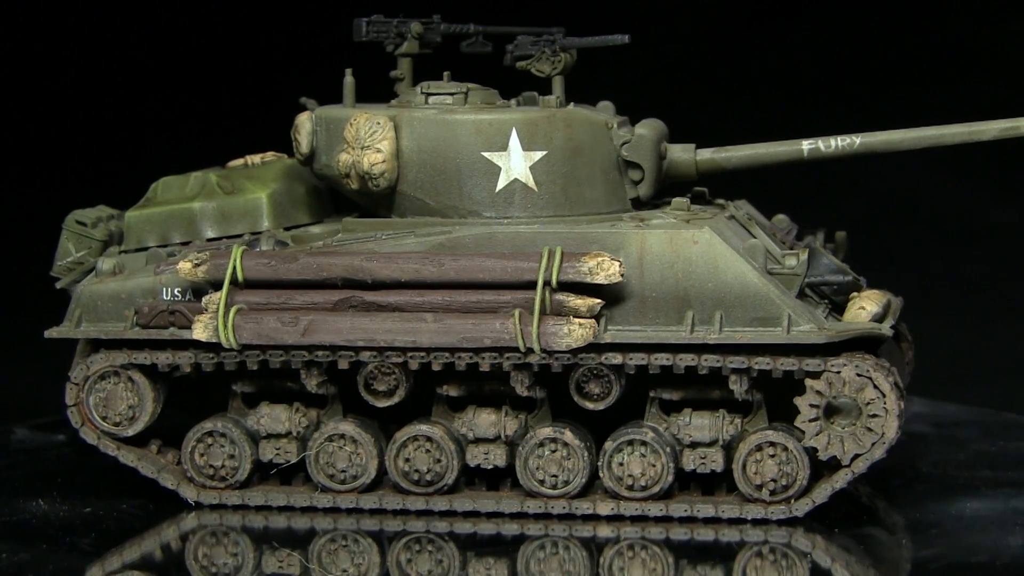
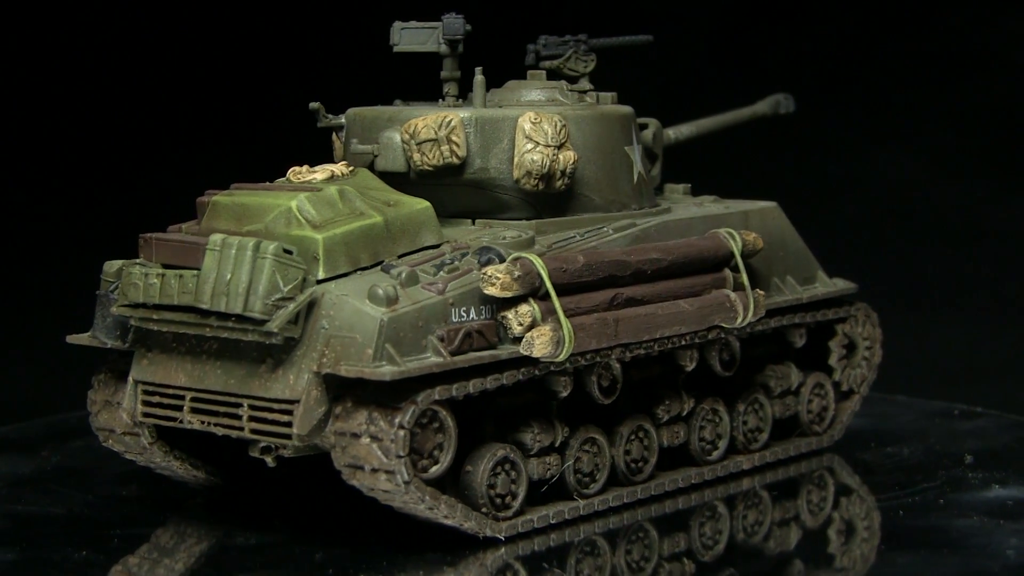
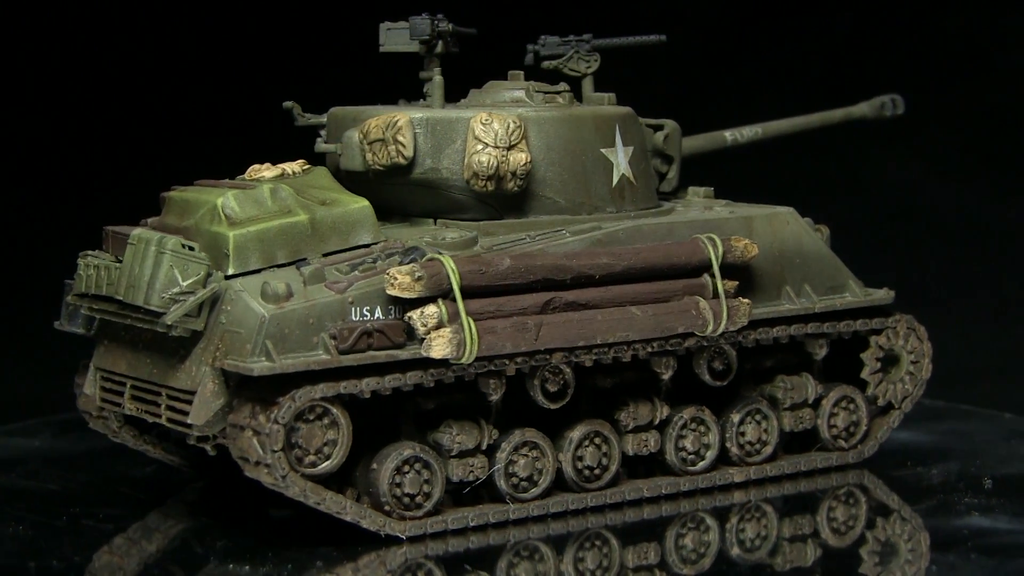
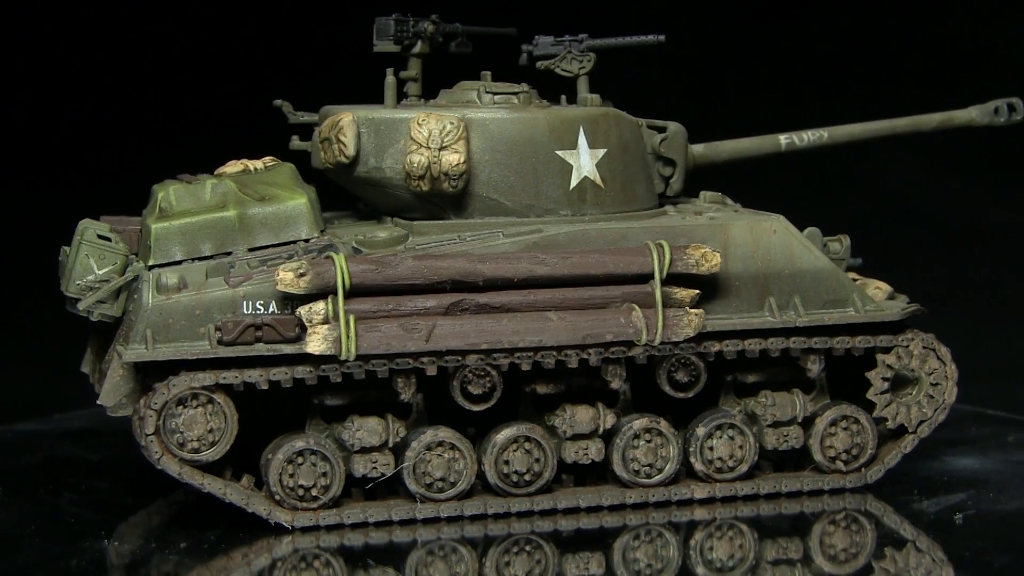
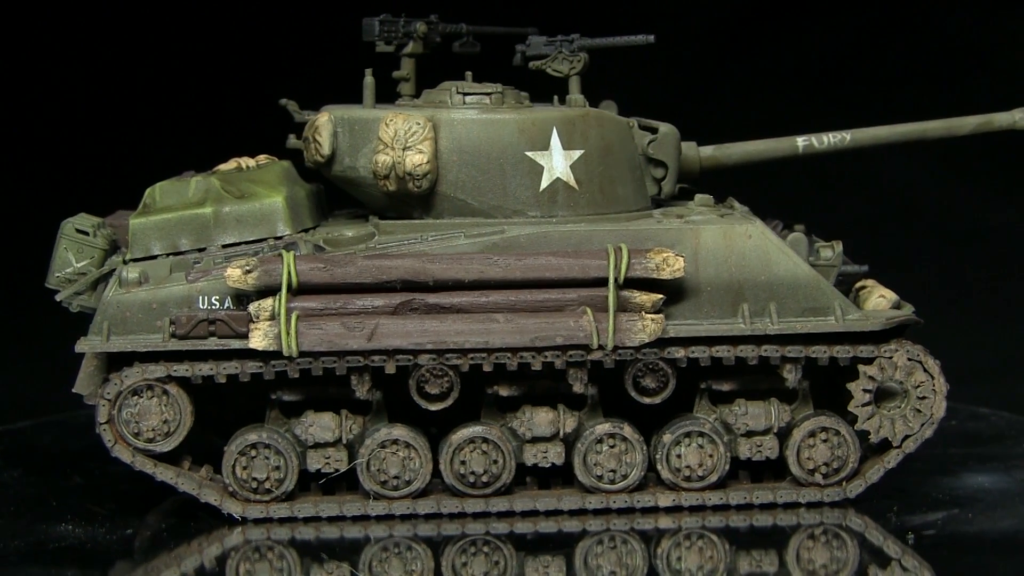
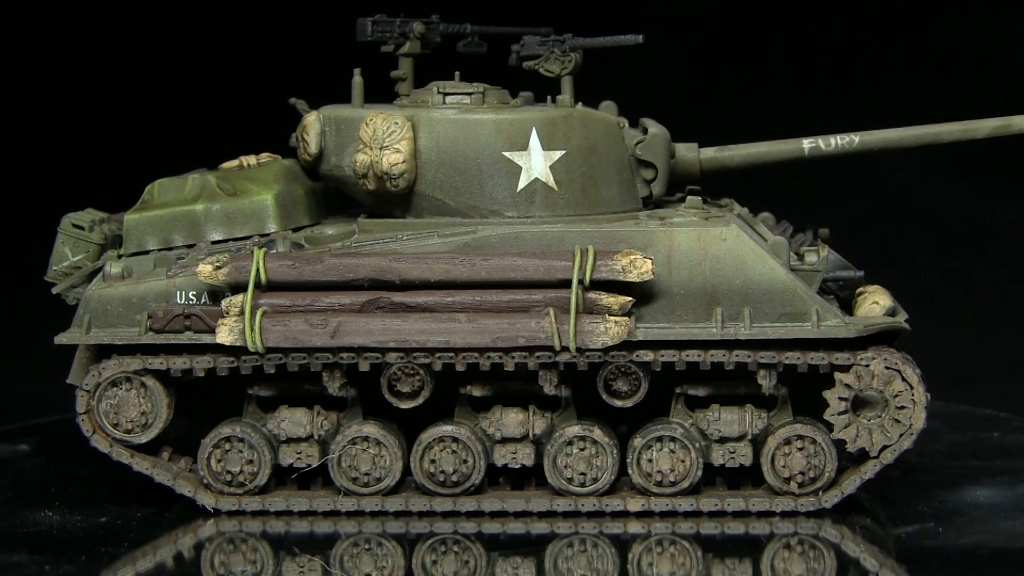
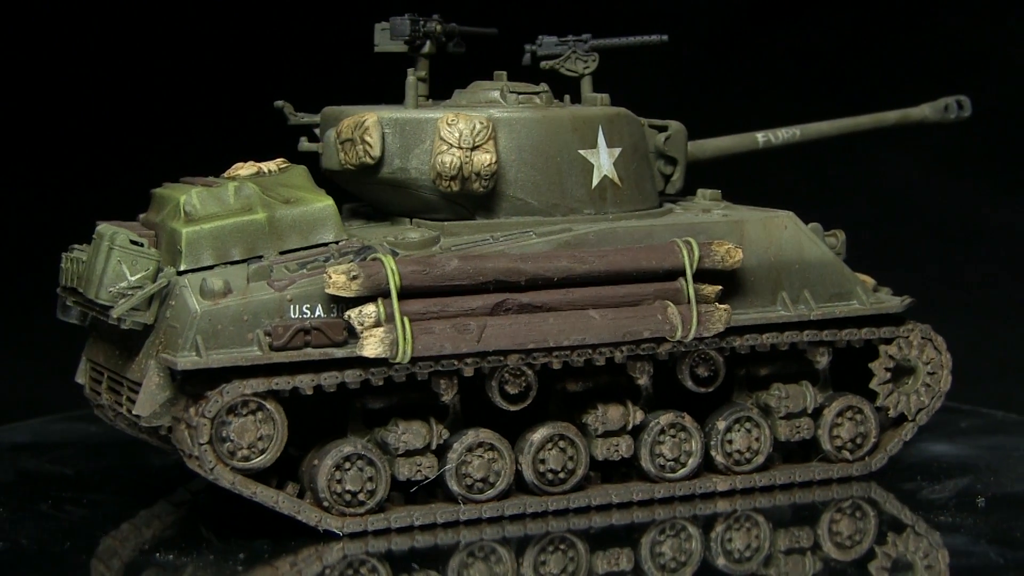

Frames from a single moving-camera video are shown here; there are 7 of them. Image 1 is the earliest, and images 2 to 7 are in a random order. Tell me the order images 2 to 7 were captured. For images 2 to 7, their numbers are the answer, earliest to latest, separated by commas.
6, 5, 4, 7, 3, 2
